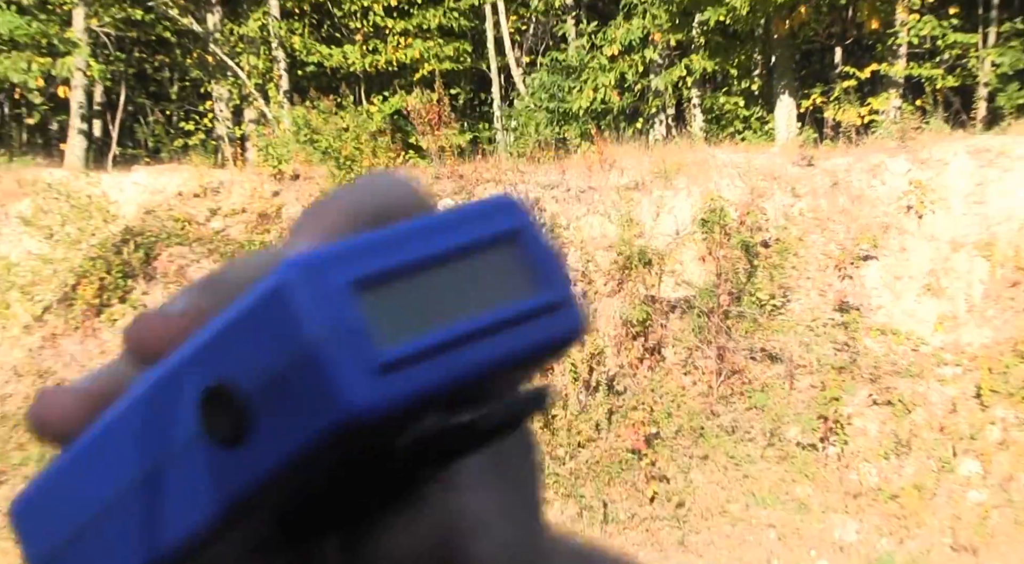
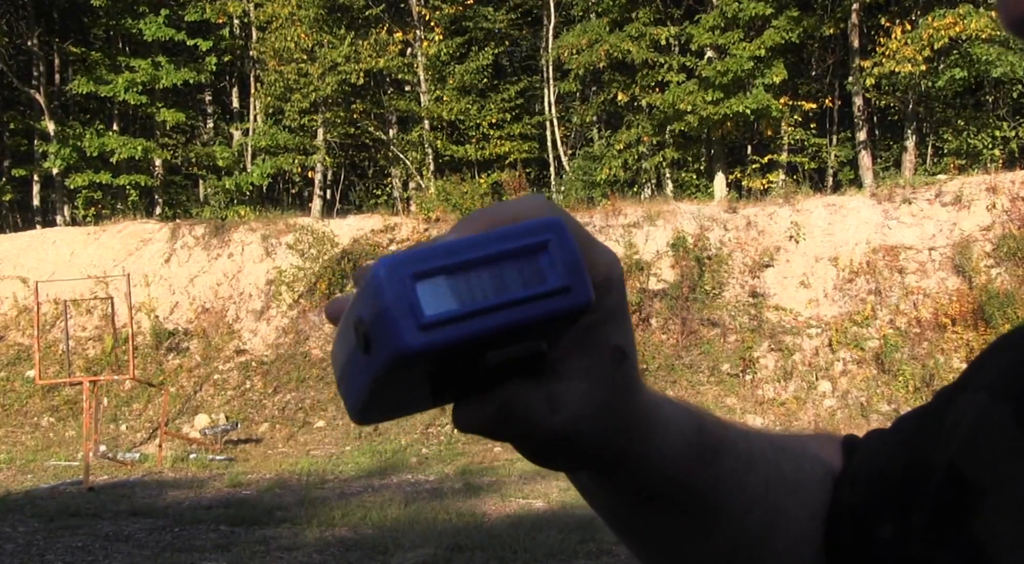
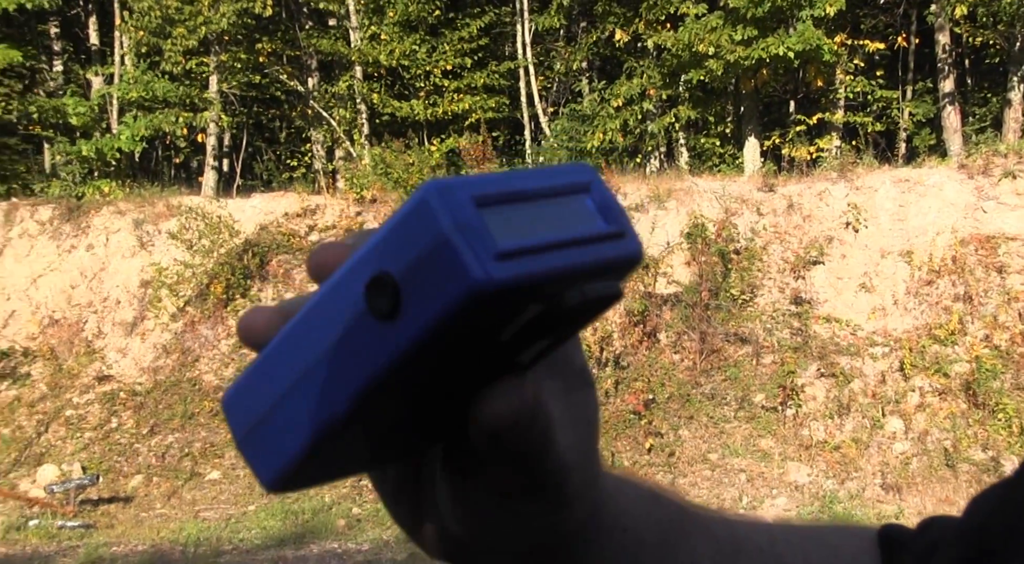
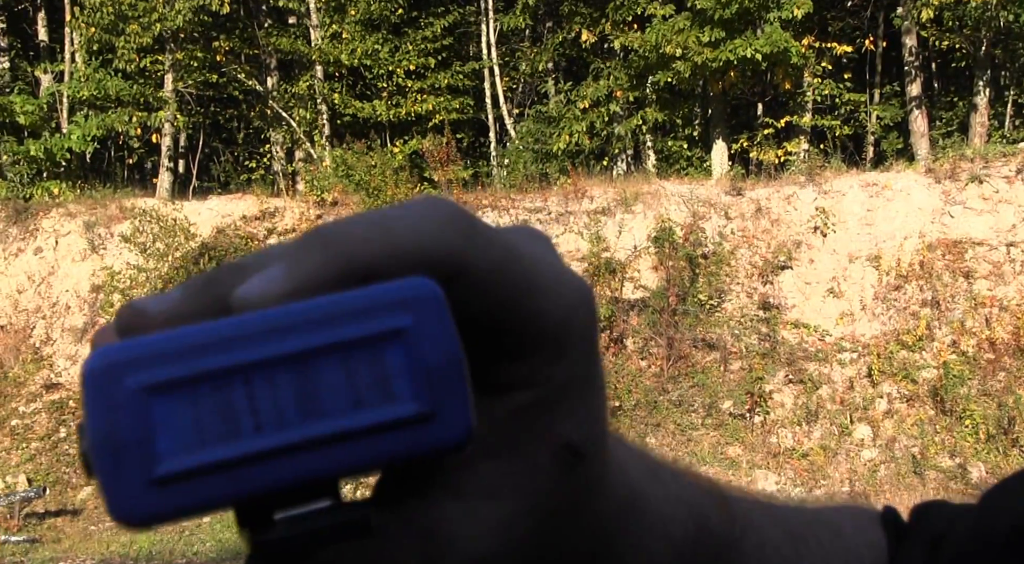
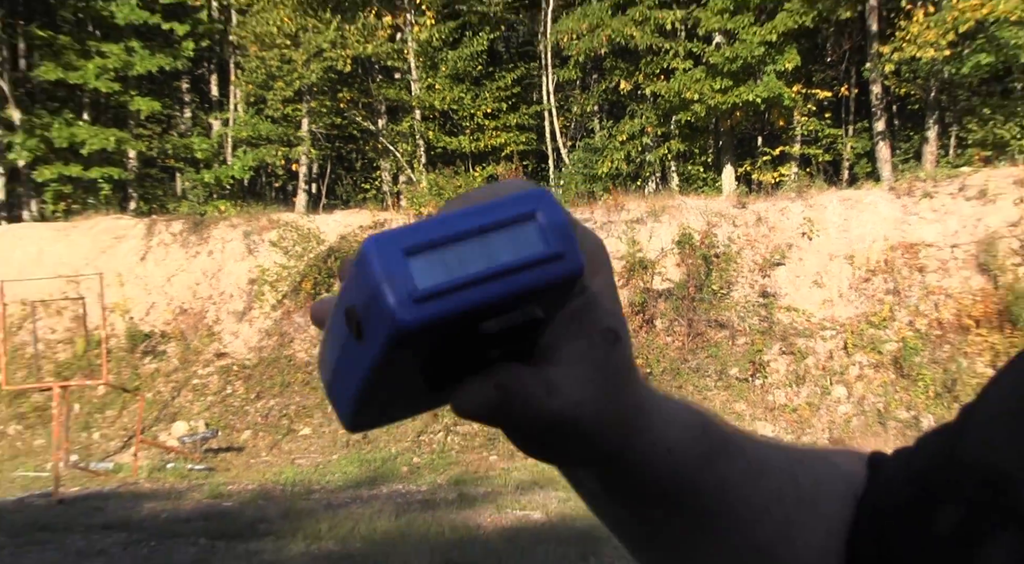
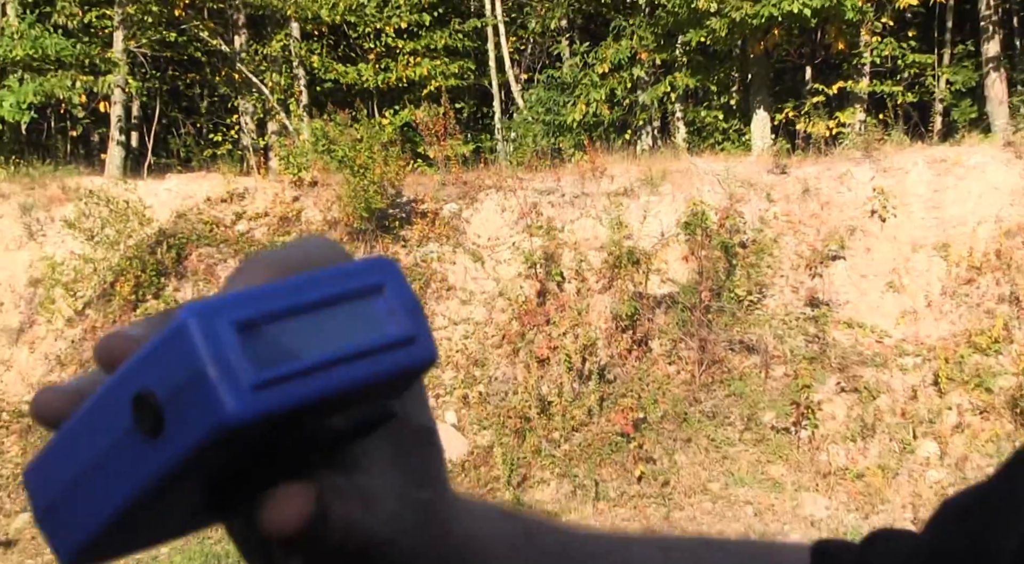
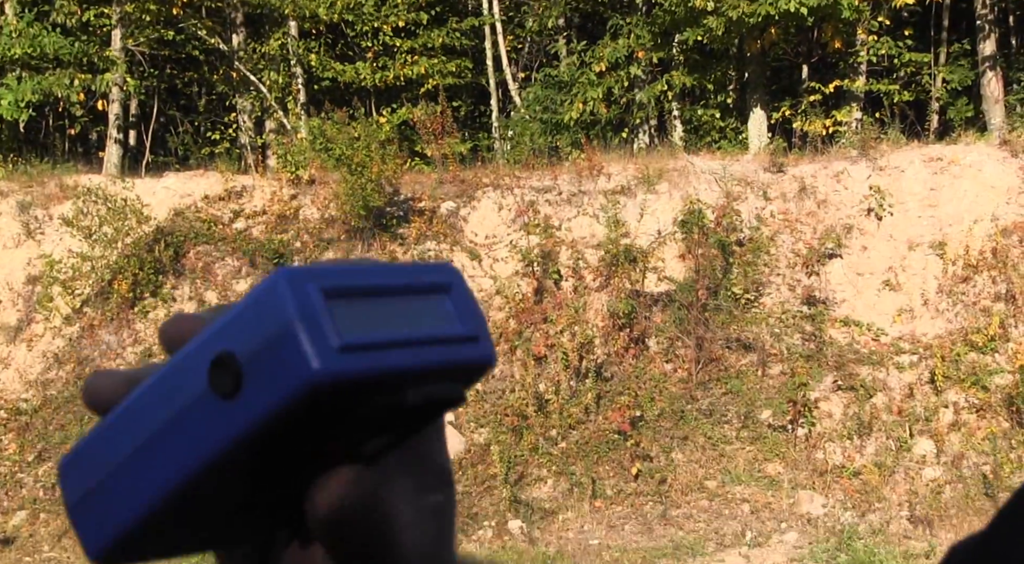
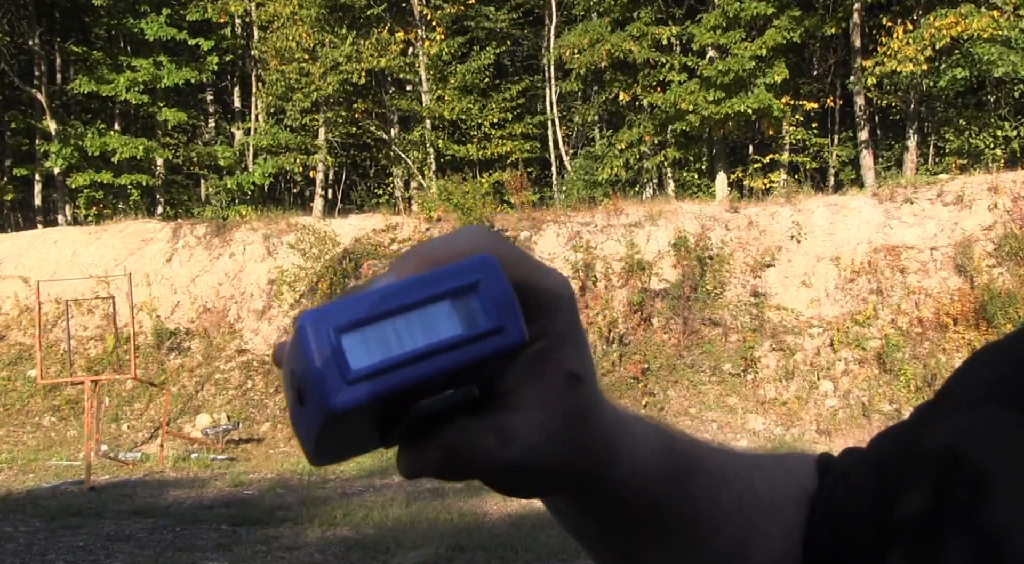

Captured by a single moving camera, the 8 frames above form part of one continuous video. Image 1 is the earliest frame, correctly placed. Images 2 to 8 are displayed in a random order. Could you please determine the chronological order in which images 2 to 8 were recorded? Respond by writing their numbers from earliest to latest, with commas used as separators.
6, 7, 4, 3, 5, 8, 2
